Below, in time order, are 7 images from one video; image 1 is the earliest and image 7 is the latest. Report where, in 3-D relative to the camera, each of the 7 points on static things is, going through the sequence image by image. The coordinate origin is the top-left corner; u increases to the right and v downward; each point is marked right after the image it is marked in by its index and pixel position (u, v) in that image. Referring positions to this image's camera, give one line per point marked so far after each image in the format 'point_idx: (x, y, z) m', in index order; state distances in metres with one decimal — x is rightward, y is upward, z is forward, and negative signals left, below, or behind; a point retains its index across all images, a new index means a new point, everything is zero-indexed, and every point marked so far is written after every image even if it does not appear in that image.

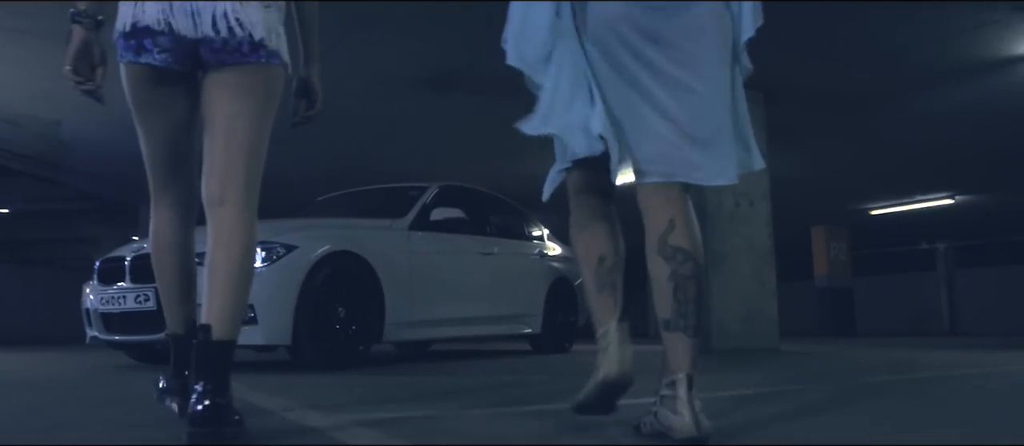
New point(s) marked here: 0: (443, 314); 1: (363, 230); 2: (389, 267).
0: (-0.4, -0.6, +7.3) m
1: (-1.0, 0.0, +6.7) m
2: (-0.8, -0.3, +6.7) m
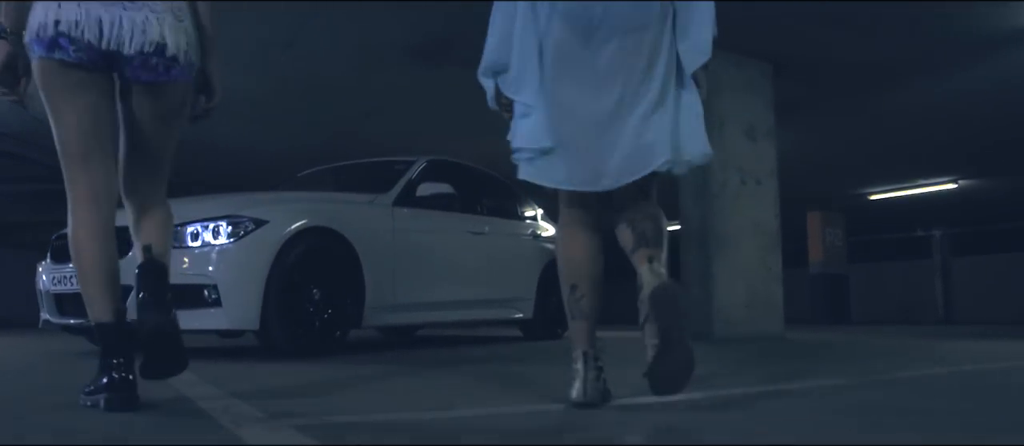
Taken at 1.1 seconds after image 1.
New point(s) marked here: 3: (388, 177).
0: (-0.5, -0.5, +6.7) m
1: (-1.0, +0.1, +6.2) m
2: (-0.8, -0.1, +6.2) m
3: (-0.8, +0.3, +7.0) m
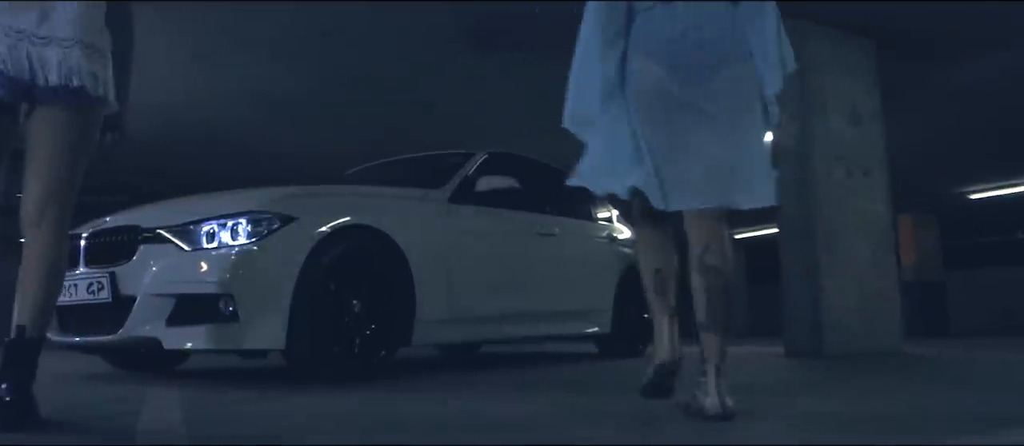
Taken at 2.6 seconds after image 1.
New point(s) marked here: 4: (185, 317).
0: (-0.1, -0.5, +5.8) m
1: (-0.6, +0.1, +5.3) m
2: (-0.5, -0.1, +5.3) m
3: (-0.4, +0.3, +6.1) m
4: (-1.5, -0.4, +4.6) m
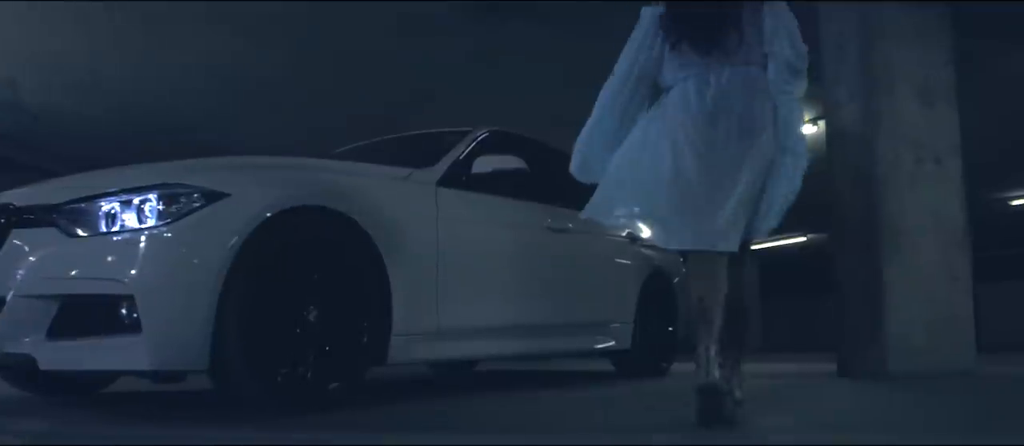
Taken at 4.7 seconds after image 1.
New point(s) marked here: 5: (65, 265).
0: (-0.1, -0.4, +4.7) m
1: (-0.6, +0.2, +4.2) m
2: (-0.4, -0.1, +4.2) m
3: (-0.4, +0.4, +5.0) m
4: (-1.4, -0.4, +3.5) m
5: (-1.4, -0.1, +3.4) m
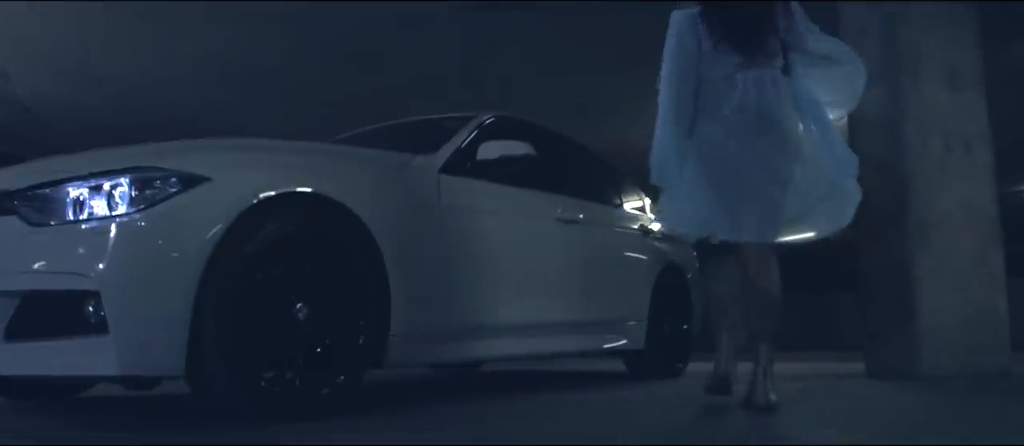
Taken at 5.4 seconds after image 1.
0: (0.0, -0.4, +4.4) m
1: (-0.6, +0.2, +3.9) m
2: (-0.4, 0.0, +3.9) m
3: (-0.3, +0.4, +4.7) m
4: (-1.4, -0.3, +3.2) m
5: (-1.4, -0.1, +3.1) m
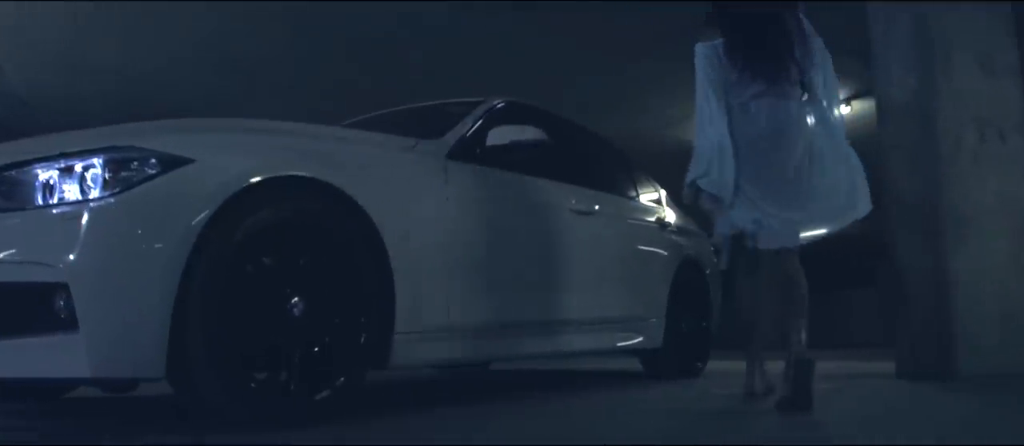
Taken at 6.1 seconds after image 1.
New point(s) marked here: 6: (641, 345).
0: (0.0, -0.4, +4.1) m
1: (-0.5, +0.3, +3.6) m
2: (-0.4, 0.0, +3.6) m
3: (-0.3, +0.4, +4.4) m
4: (-1.4, -0.3, +2.9) m
5: (-1.3, -0.1, +2.8) m
6: (+0.6, -0.6, +5.0) m
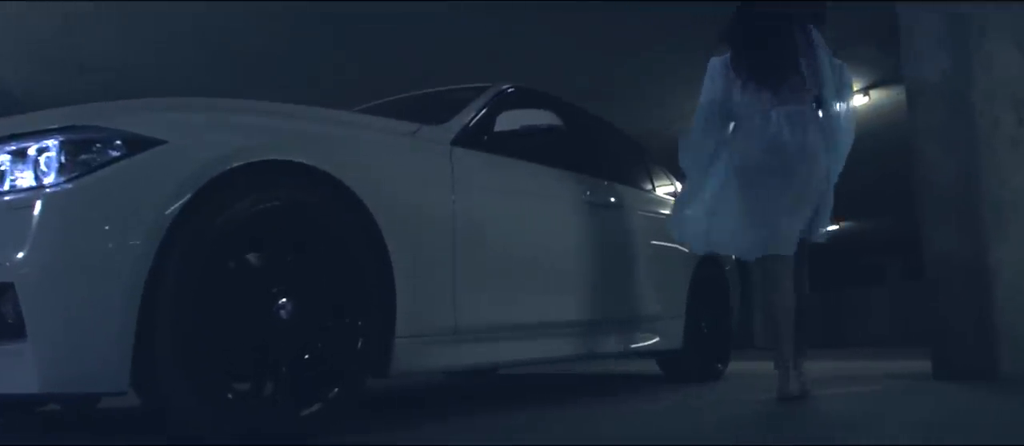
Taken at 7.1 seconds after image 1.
0: (+0.1, -0.3, +3.7) m
1: (-0.5, +0.3, +3.3) m
2: (-0.3, 0.0, +3.2) m
3: (-0.3, +0.5, +4.1) m
4: (-1.3, -0.3, +2.6) m
5: (-1.3, -0.1, +2.4) m
6: (+0.7, -0.6, +4.7) m
